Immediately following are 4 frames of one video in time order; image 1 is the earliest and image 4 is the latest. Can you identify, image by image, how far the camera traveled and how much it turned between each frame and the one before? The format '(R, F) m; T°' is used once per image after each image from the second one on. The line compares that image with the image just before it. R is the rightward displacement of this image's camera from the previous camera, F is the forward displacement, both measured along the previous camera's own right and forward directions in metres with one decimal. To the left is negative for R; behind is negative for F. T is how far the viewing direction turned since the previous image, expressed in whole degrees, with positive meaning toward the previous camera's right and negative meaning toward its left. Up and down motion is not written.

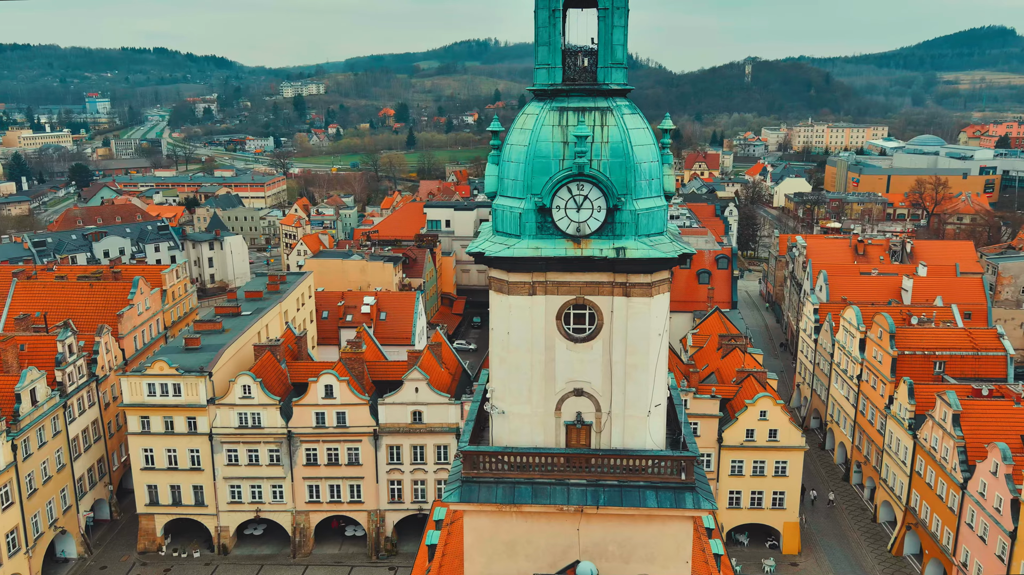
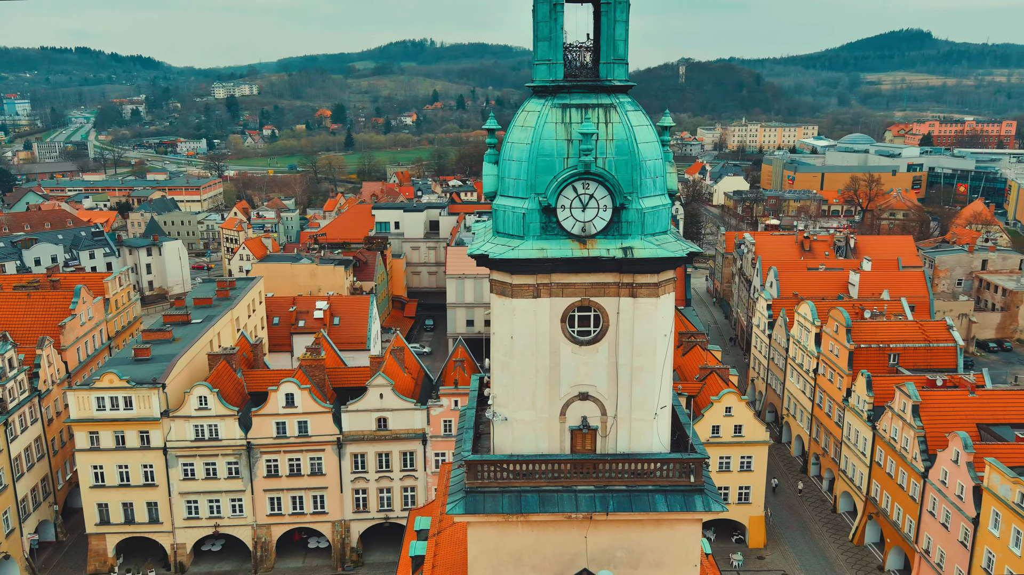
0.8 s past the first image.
(-1.1, +0.5) m; +4°
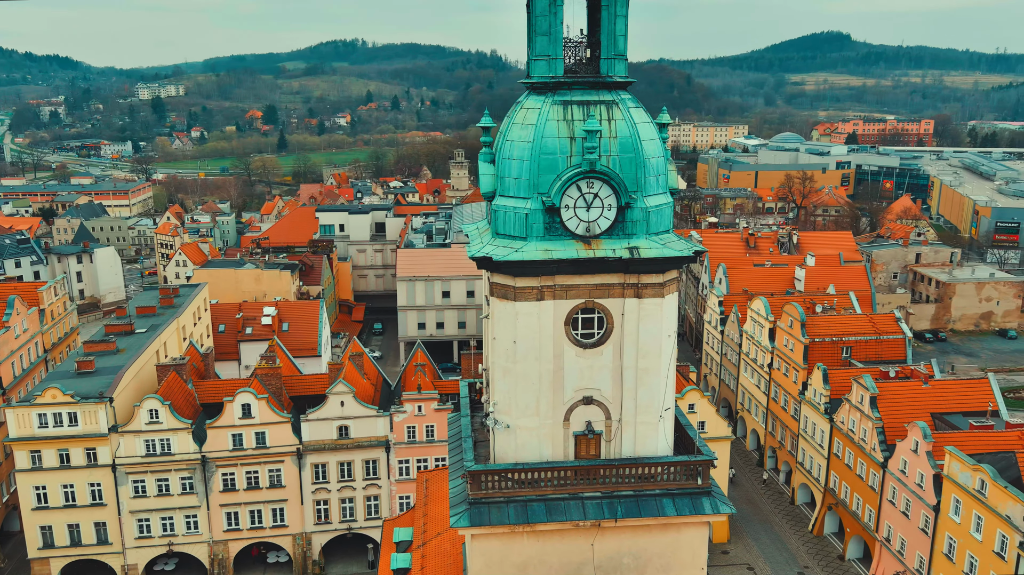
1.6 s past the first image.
(-1.1, +0.5) m; +4°
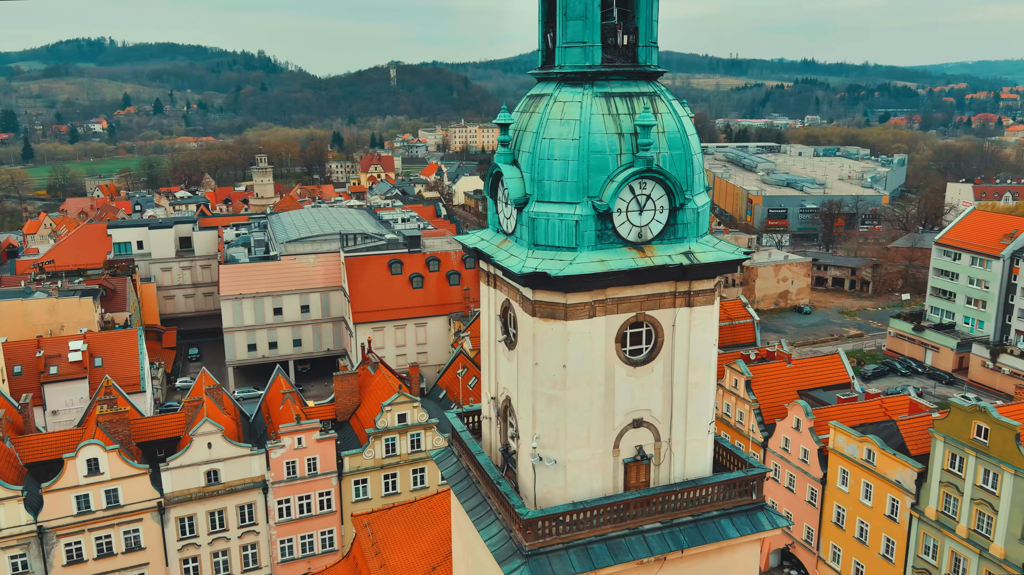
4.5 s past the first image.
(-3.6, +2.2) m; +15°
